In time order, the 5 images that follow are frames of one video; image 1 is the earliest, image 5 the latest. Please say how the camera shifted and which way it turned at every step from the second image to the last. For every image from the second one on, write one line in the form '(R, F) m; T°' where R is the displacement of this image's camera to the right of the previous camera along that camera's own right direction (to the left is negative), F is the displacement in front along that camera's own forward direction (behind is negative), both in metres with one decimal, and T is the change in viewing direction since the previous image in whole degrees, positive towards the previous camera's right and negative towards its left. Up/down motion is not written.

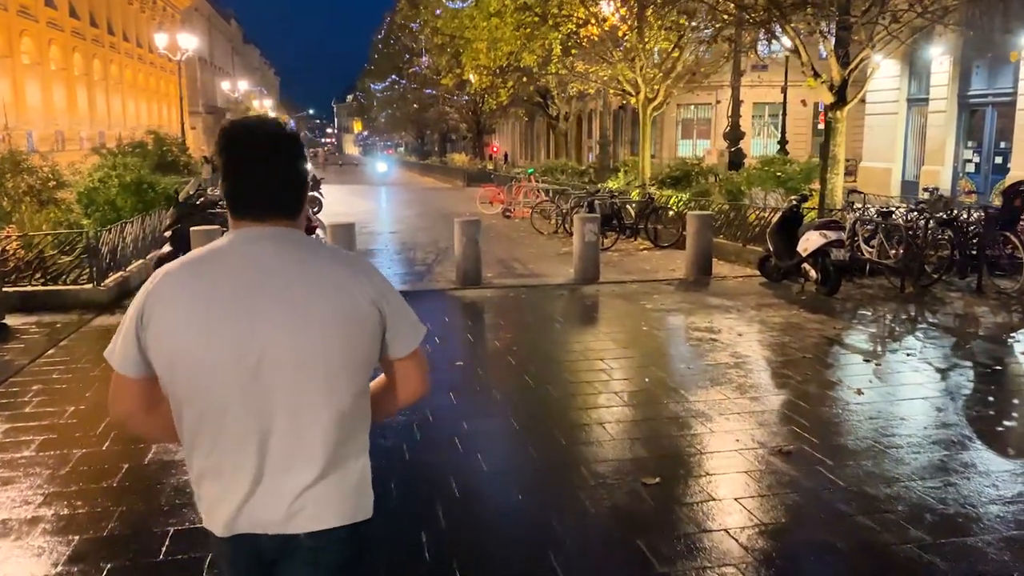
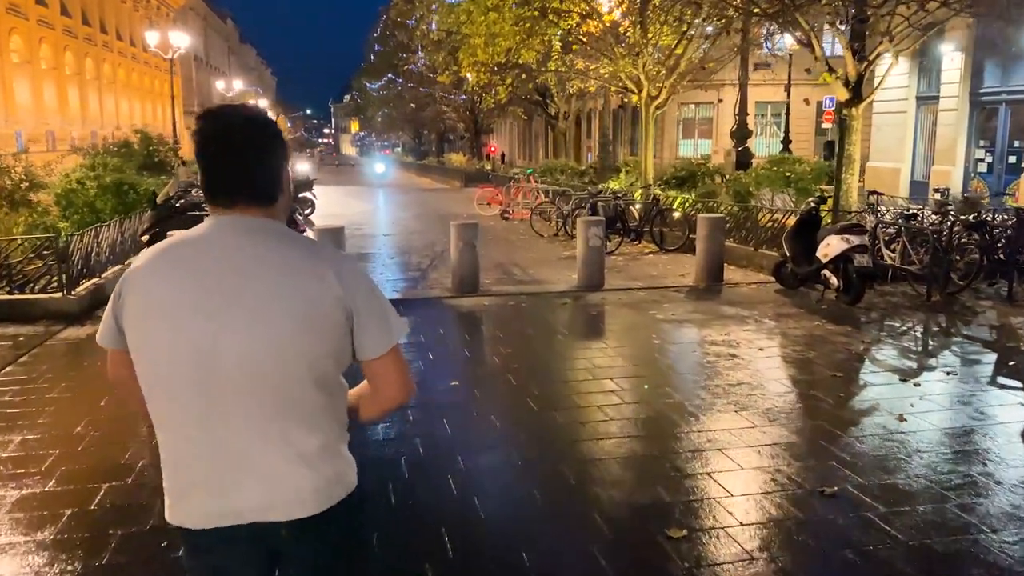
(0.0, +0.7) m; 0°
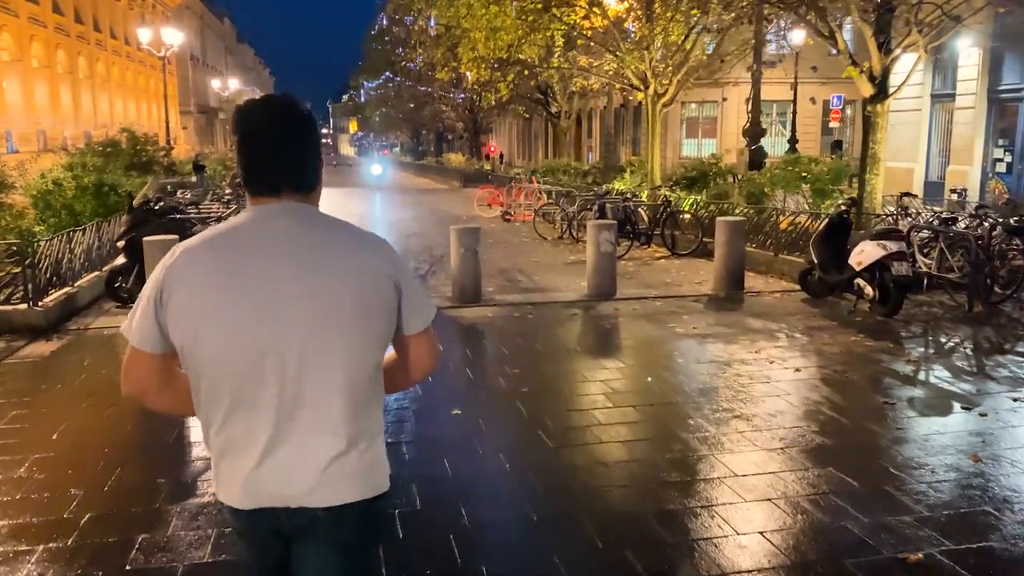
(-0.1, +0.8) m; 0°
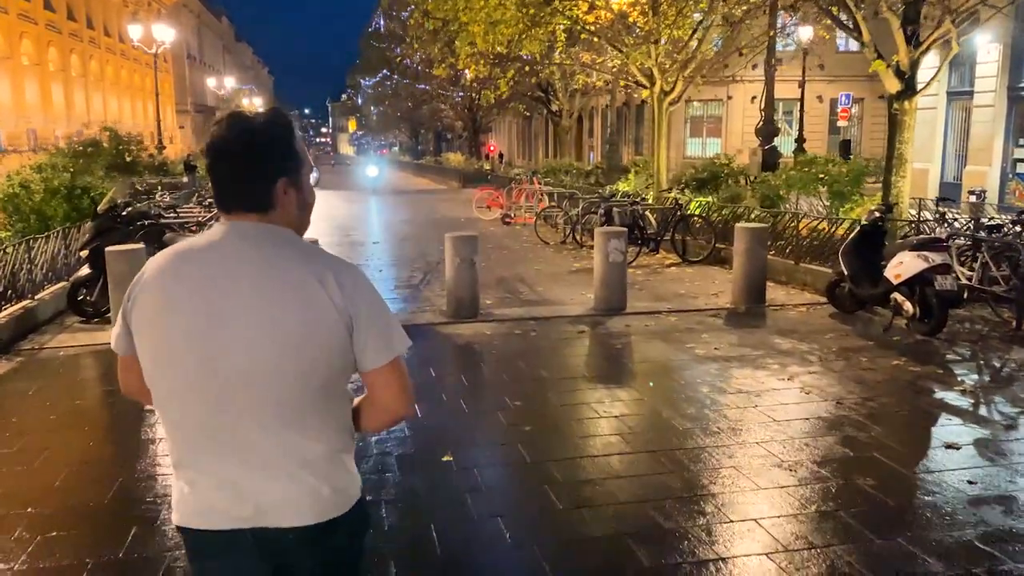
(0.0, +0.9) m; 0°
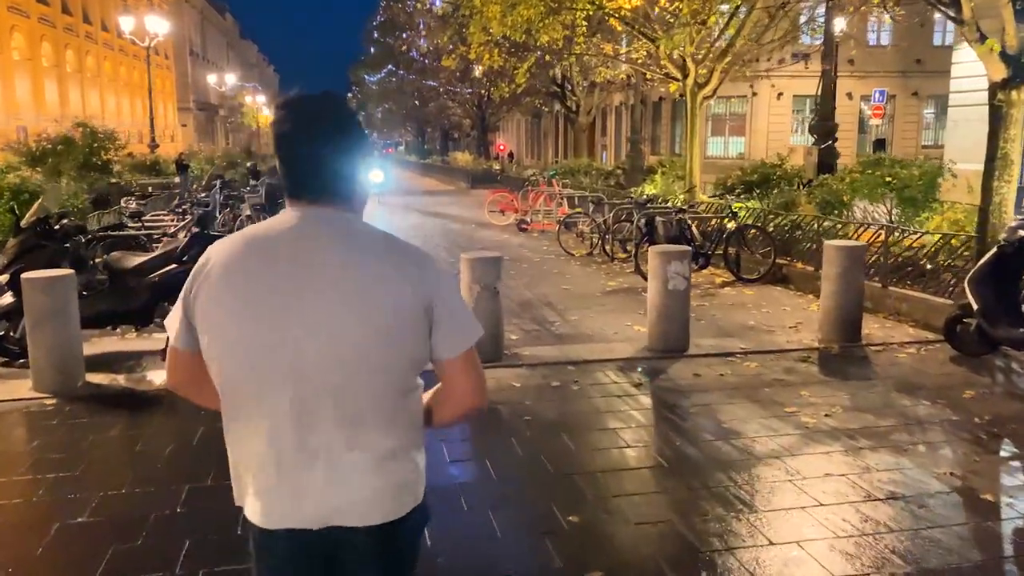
(-0.3, +2.0) m; 0°
